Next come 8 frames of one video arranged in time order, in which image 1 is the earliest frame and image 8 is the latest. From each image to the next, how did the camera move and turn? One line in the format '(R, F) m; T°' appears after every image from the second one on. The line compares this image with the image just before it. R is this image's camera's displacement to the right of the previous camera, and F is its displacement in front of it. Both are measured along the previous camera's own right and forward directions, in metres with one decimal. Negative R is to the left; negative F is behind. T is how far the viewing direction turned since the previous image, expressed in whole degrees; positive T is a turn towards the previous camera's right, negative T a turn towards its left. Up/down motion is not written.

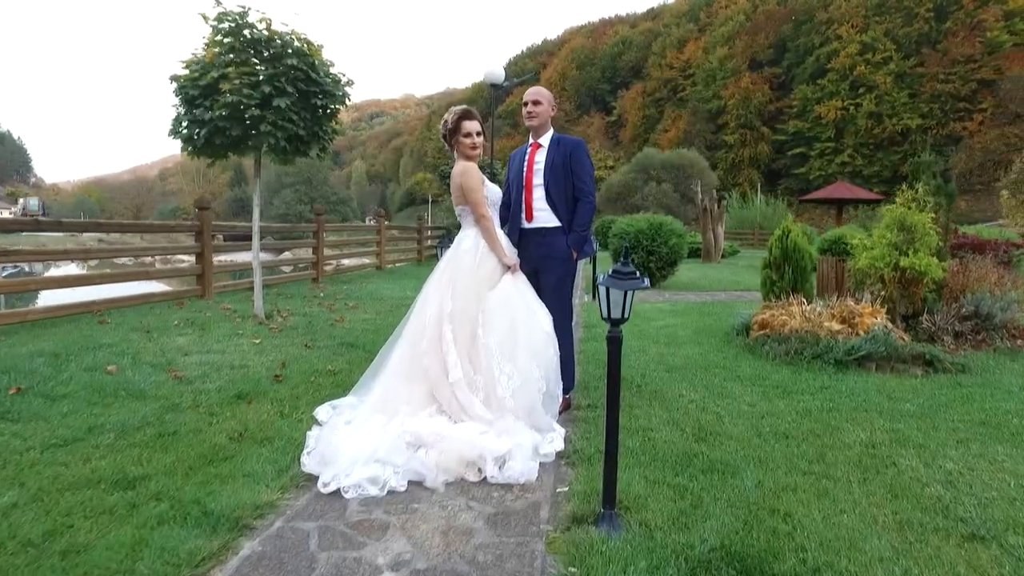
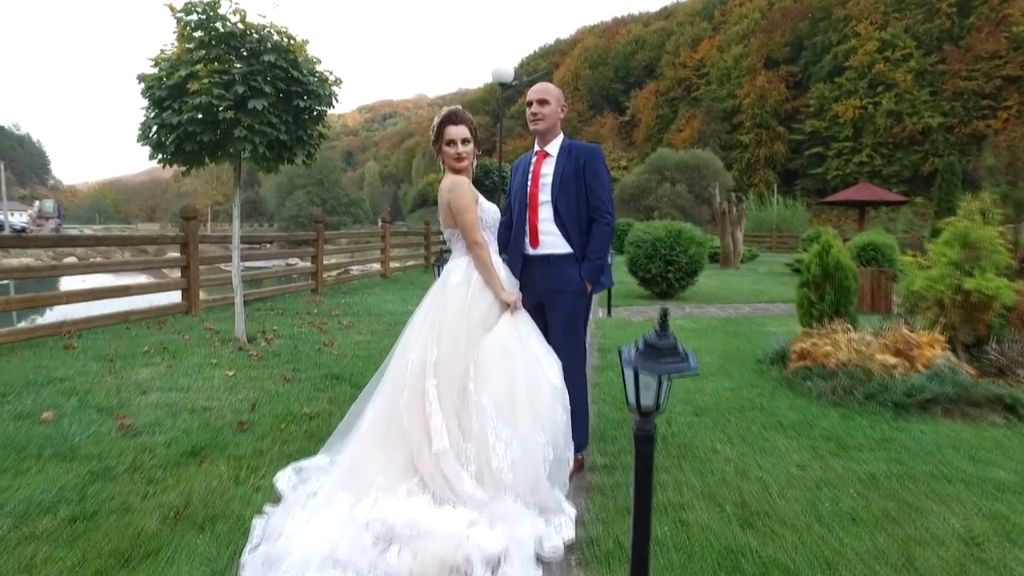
(+0.1, +0.7) m; -1°
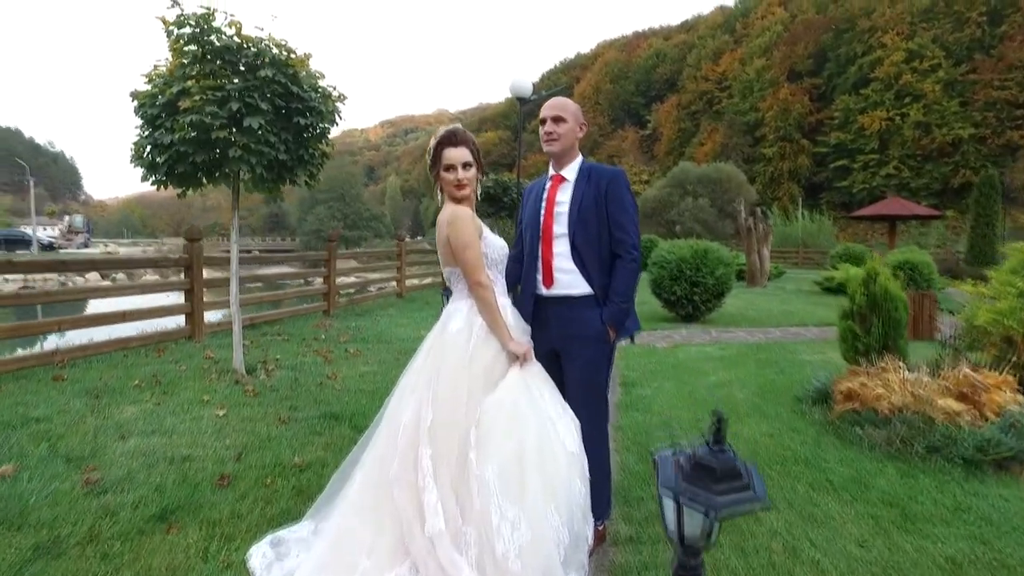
(0.0, +0.5) m; -2°
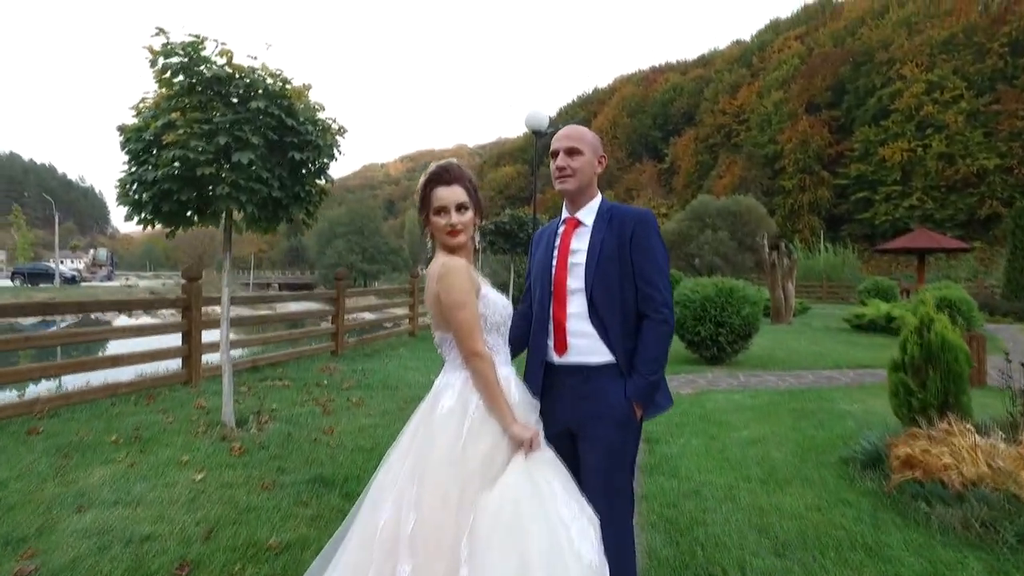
(0.0, +0.5) m; -2°
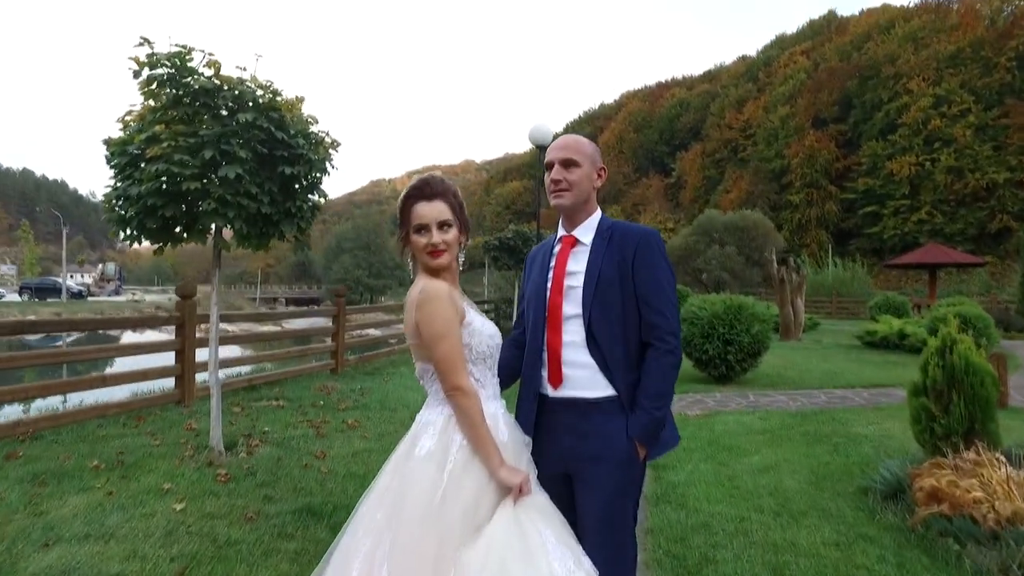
(+0.1, +0.2) m; -1°
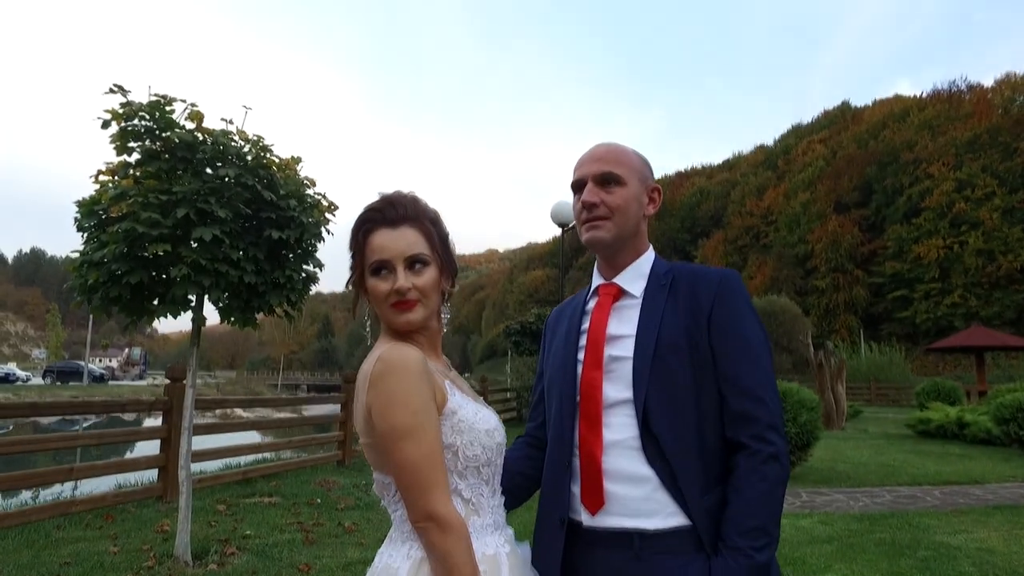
(0.0, +0.7) m; -2°
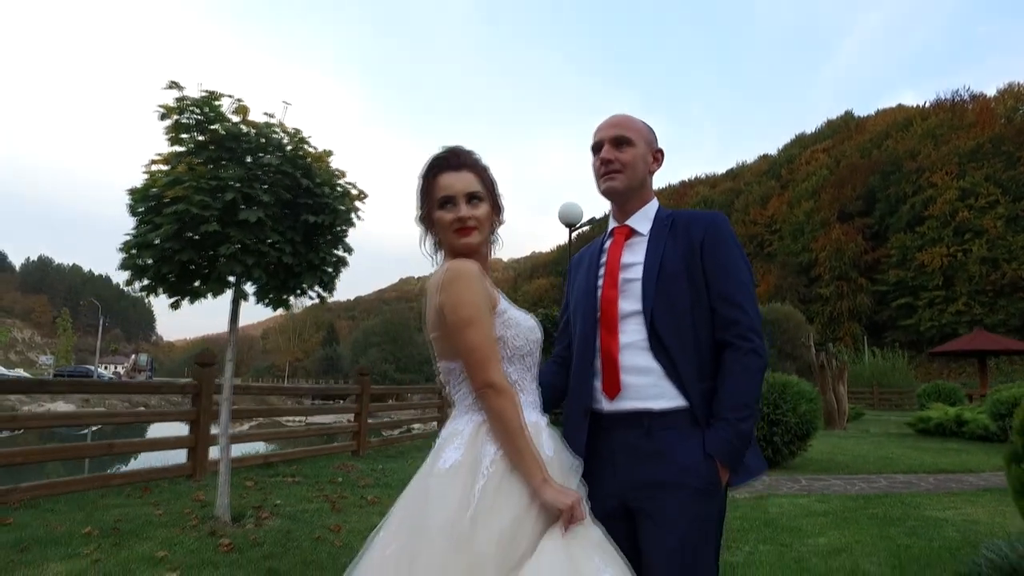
(-0.1, -0.4) m; 0°
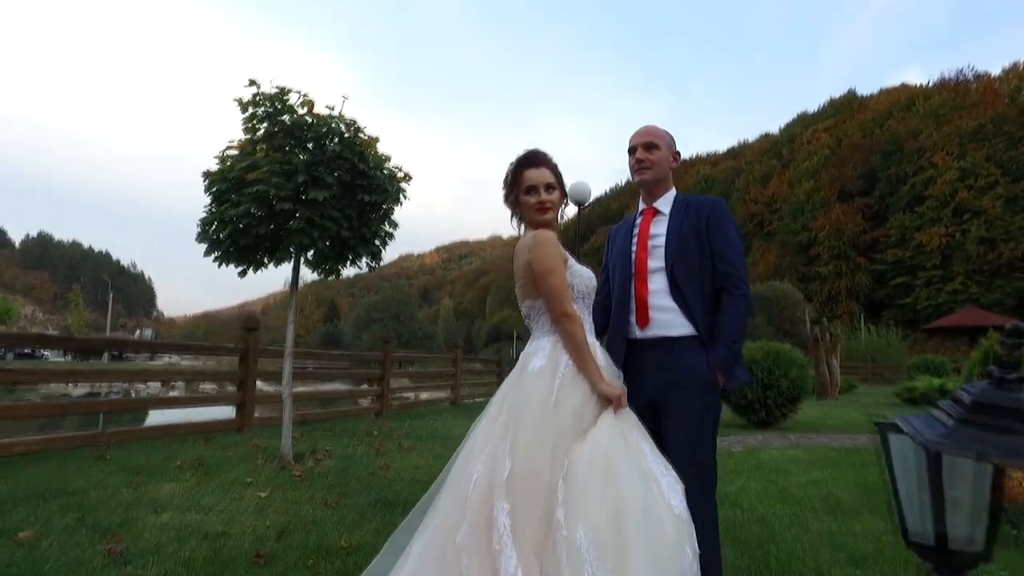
(-0.2, -0.8) m; 0°
